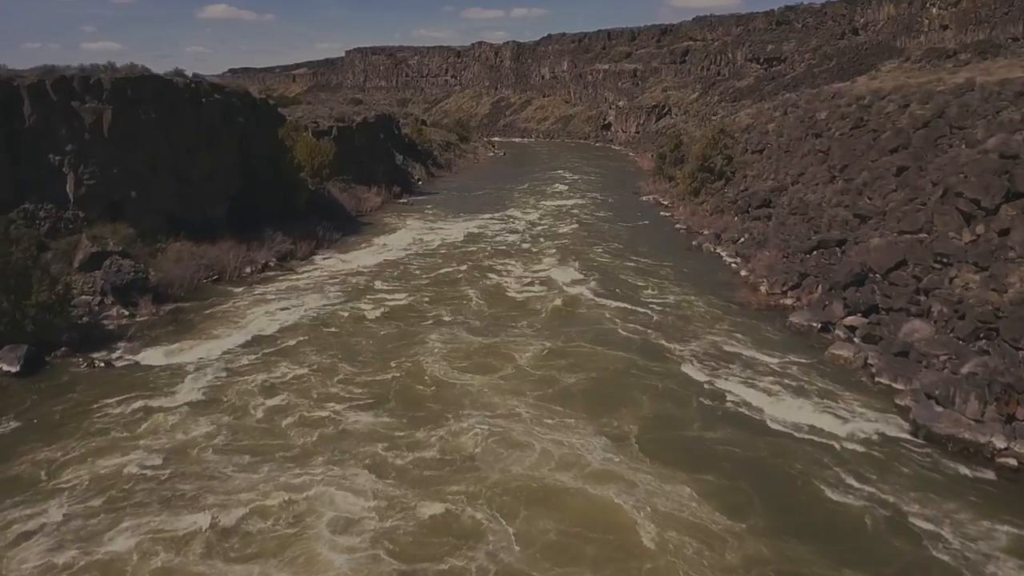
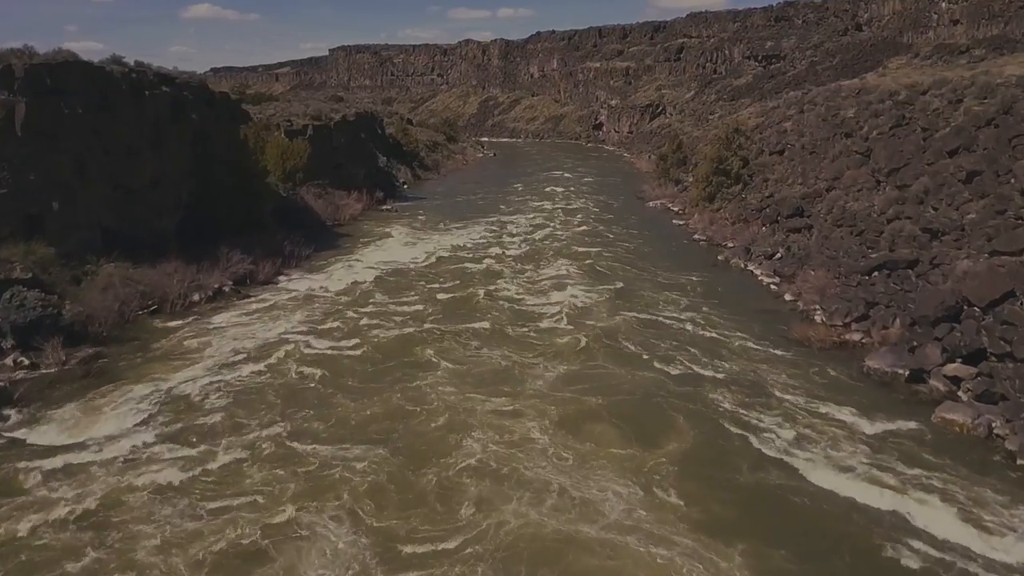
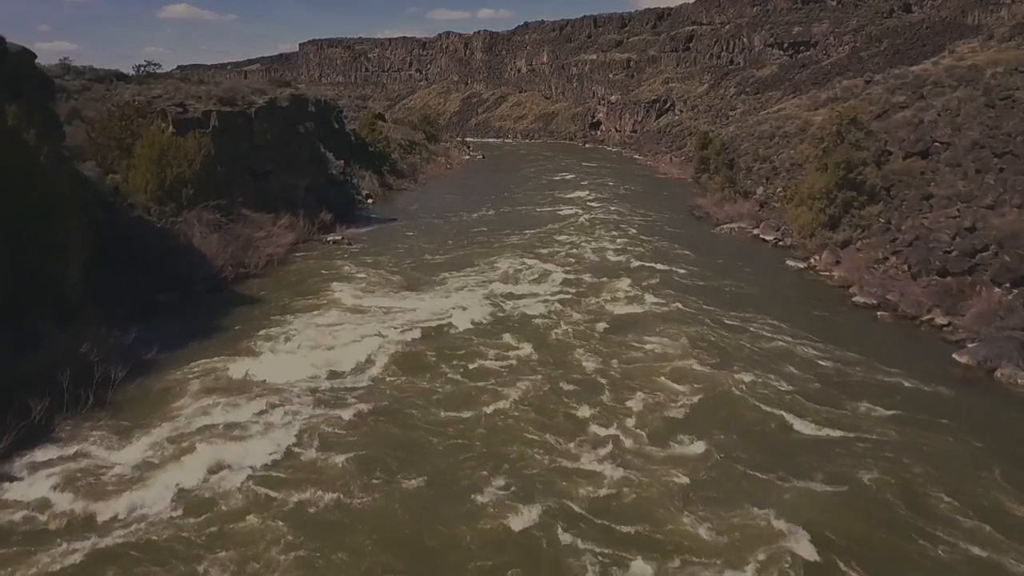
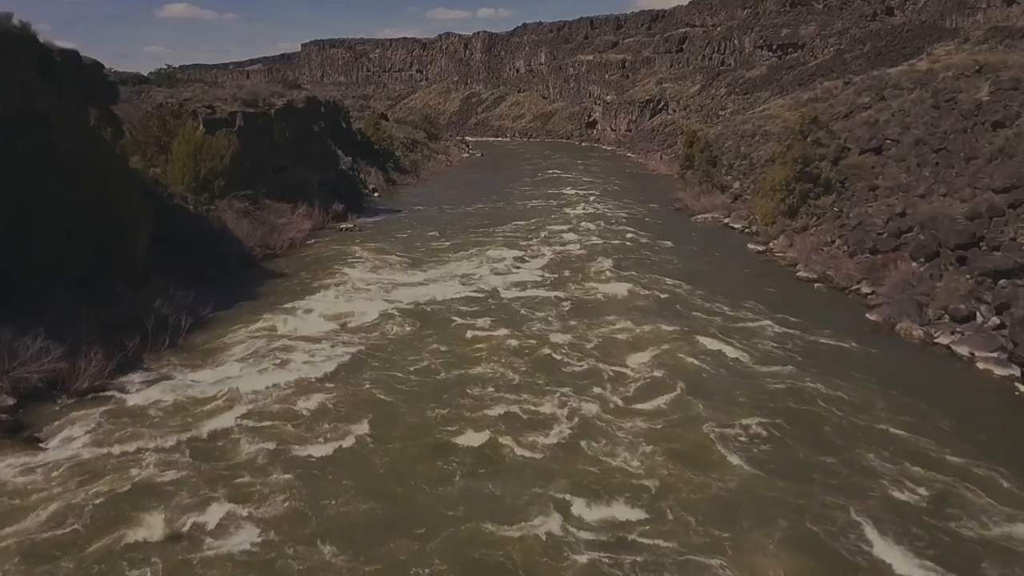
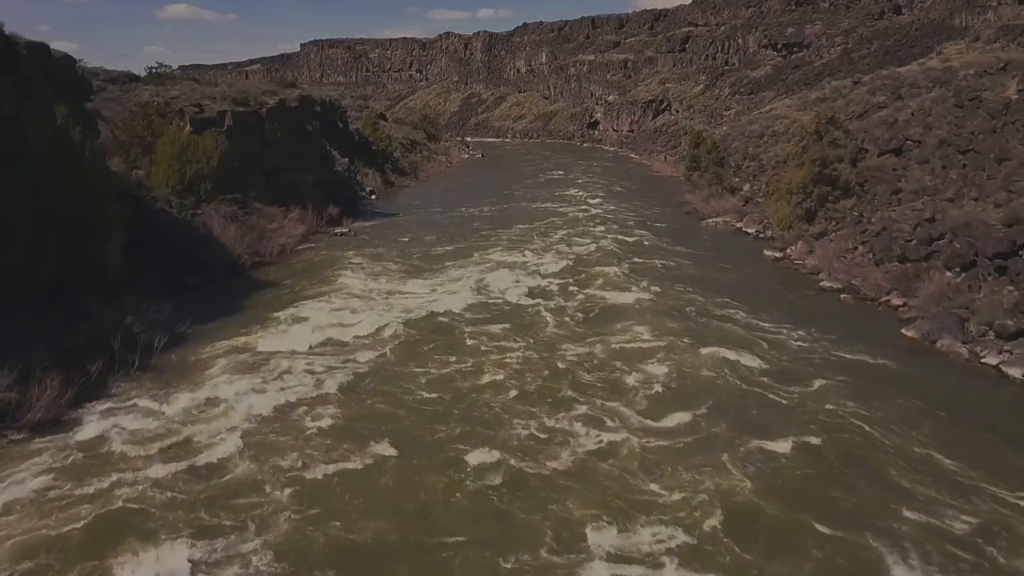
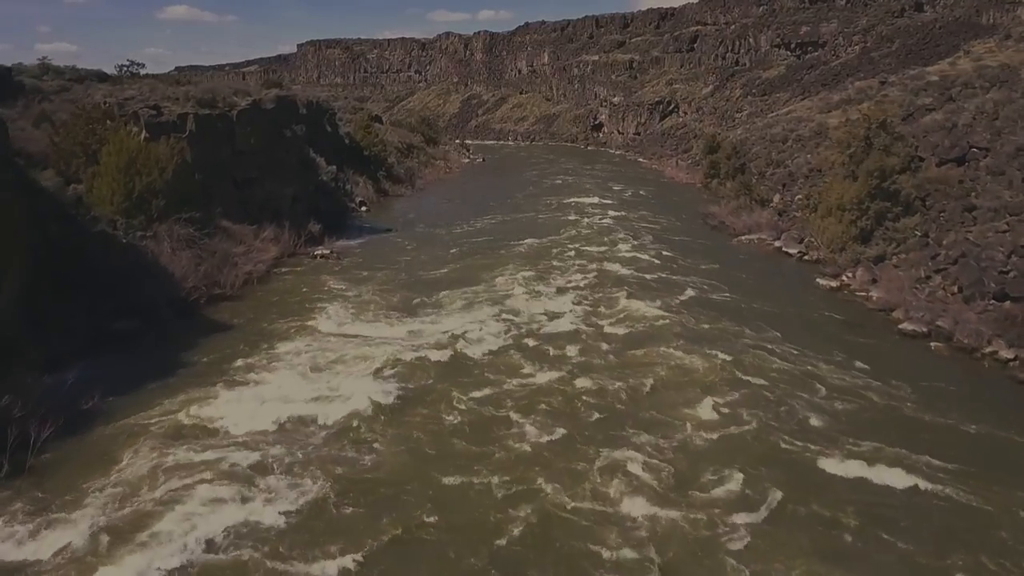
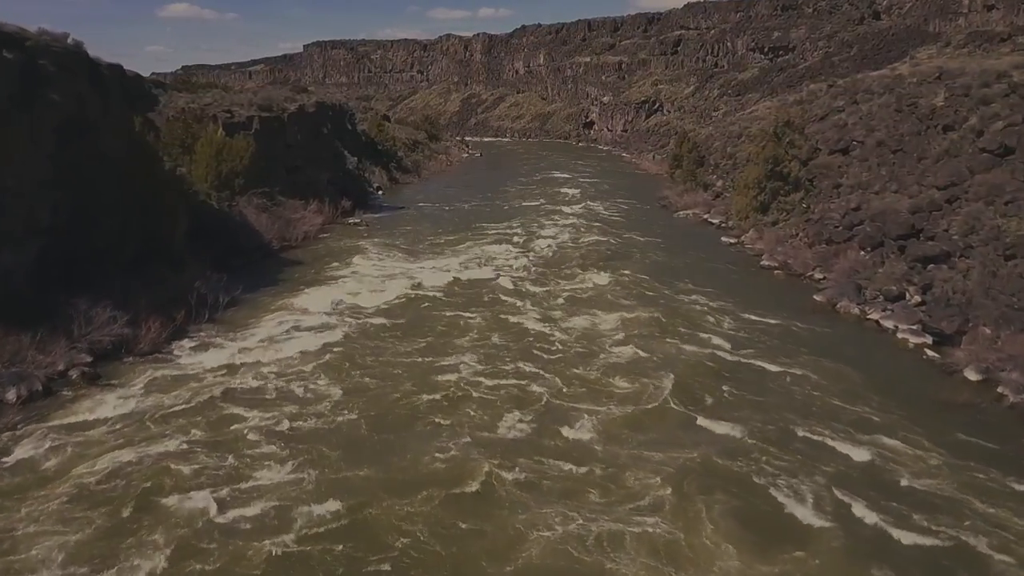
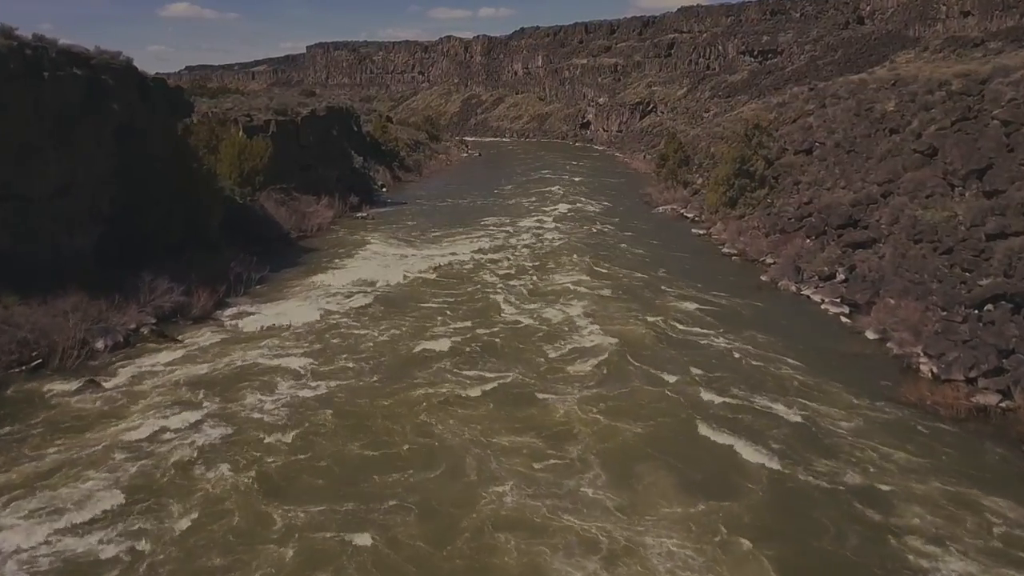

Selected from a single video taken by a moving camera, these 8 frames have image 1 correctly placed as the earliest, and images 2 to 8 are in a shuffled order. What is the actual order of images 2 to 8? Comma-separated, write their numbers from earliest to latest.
2, 8, 7, 4, 5, 3, 6
